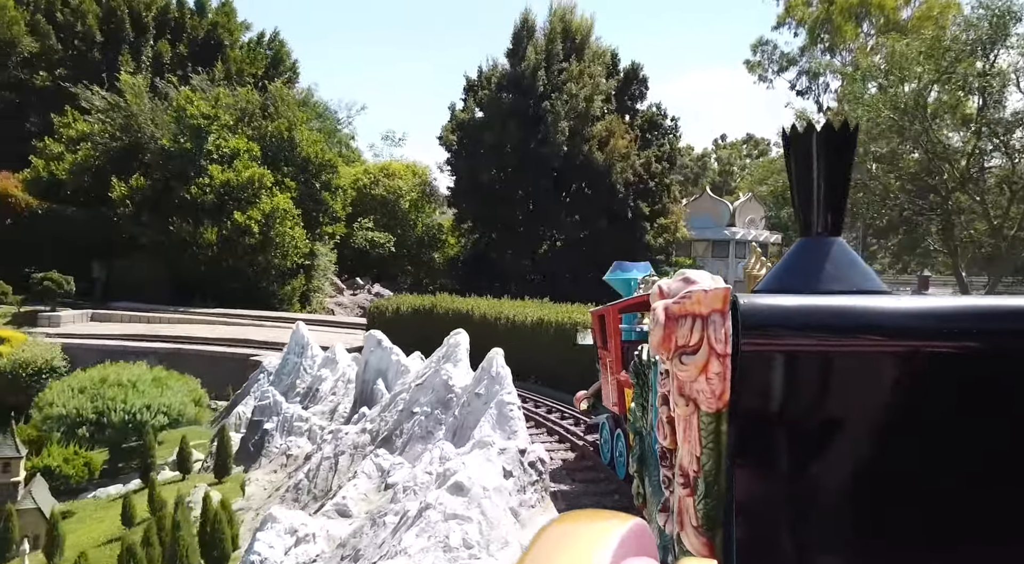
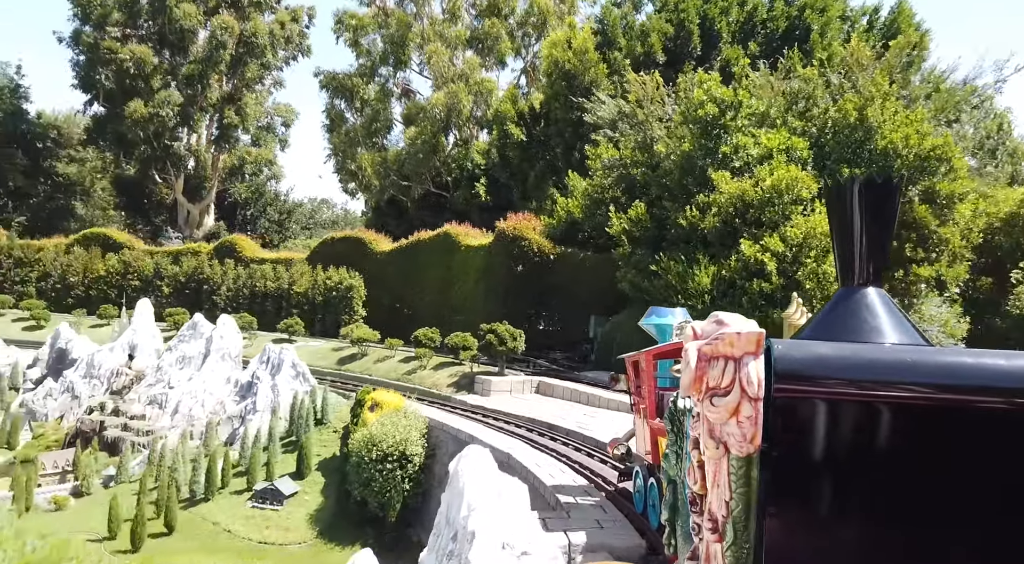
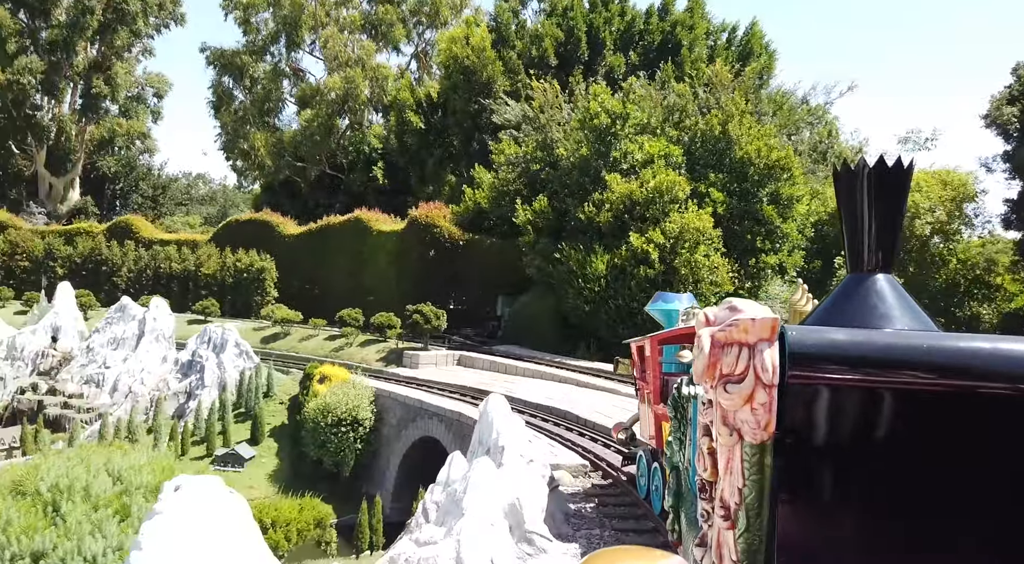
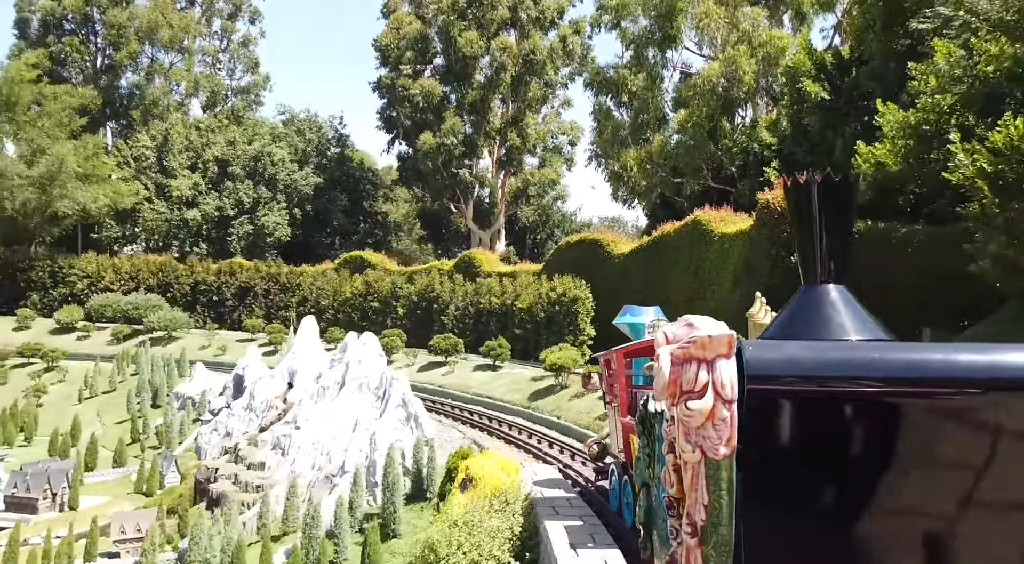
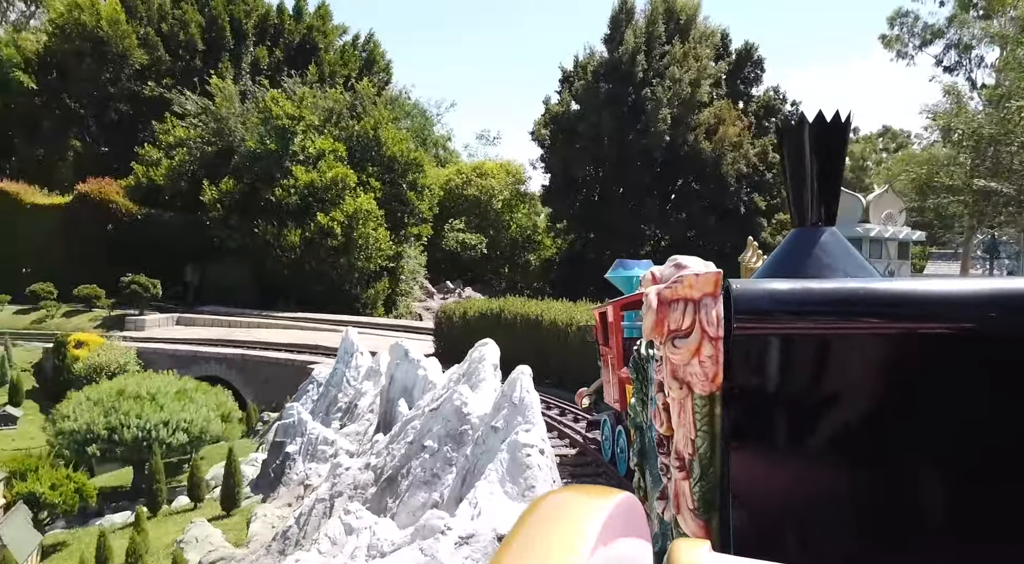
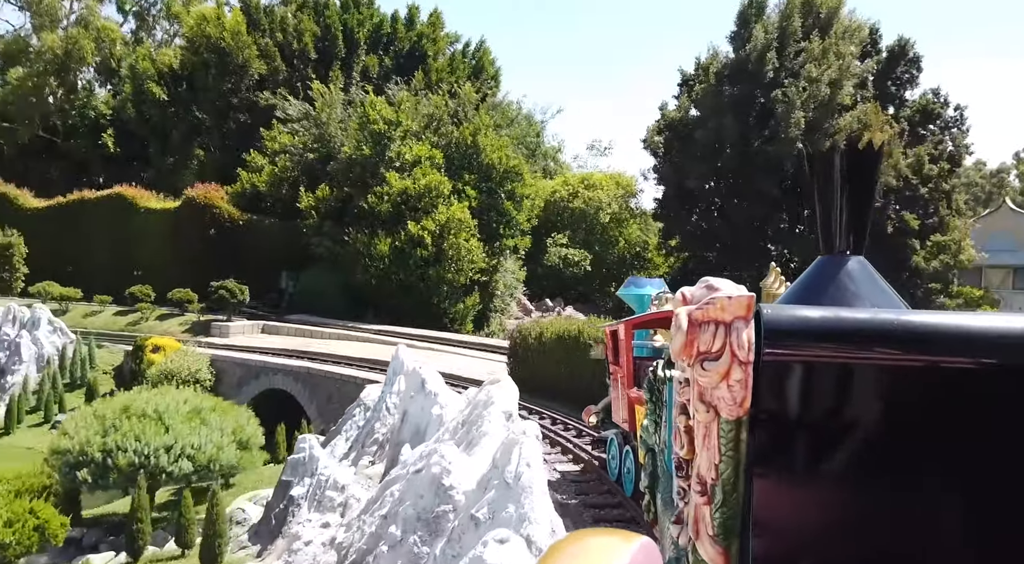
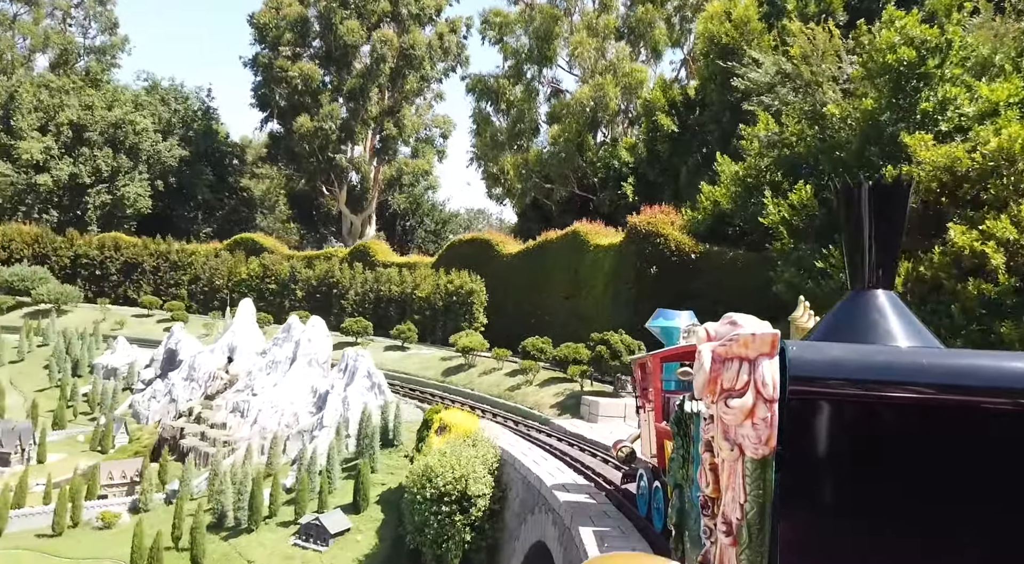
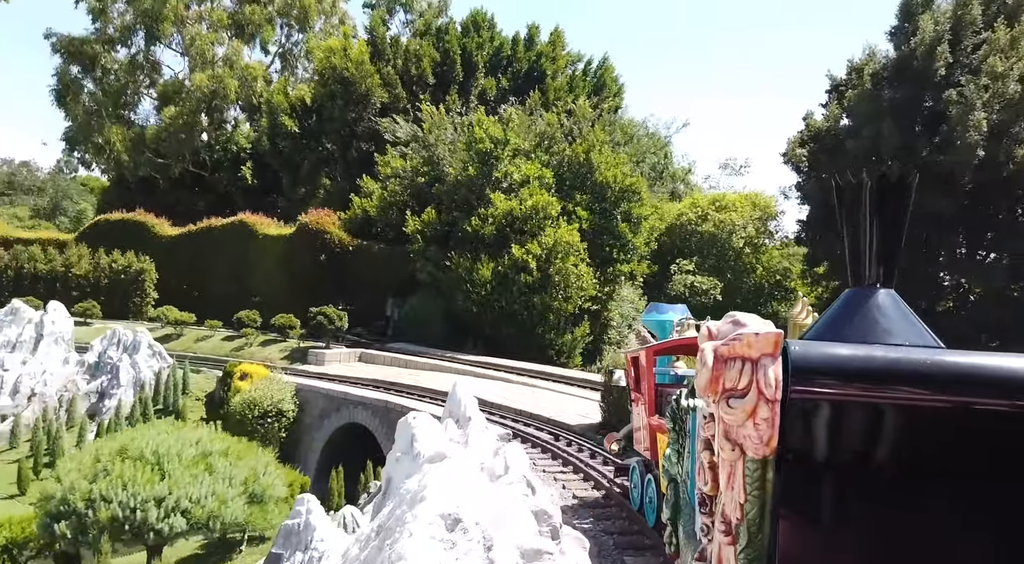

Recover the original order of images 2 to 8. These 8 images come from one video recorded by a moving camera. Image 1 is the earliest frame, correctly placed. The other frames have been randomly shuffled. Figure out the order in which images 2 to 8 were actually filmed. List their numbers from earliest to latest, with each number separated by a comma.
5, 6, 8, 3, 2, 7, 4
